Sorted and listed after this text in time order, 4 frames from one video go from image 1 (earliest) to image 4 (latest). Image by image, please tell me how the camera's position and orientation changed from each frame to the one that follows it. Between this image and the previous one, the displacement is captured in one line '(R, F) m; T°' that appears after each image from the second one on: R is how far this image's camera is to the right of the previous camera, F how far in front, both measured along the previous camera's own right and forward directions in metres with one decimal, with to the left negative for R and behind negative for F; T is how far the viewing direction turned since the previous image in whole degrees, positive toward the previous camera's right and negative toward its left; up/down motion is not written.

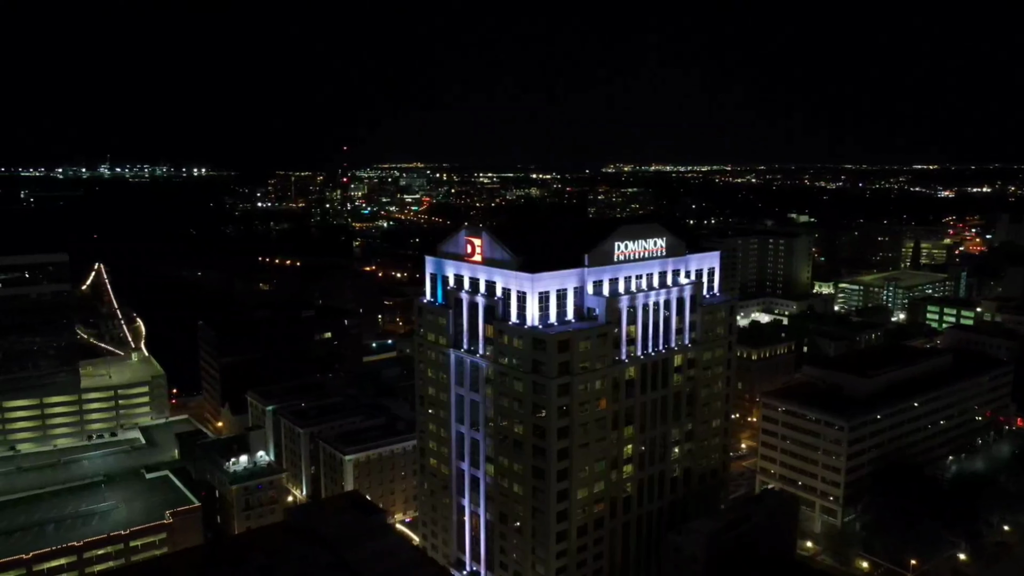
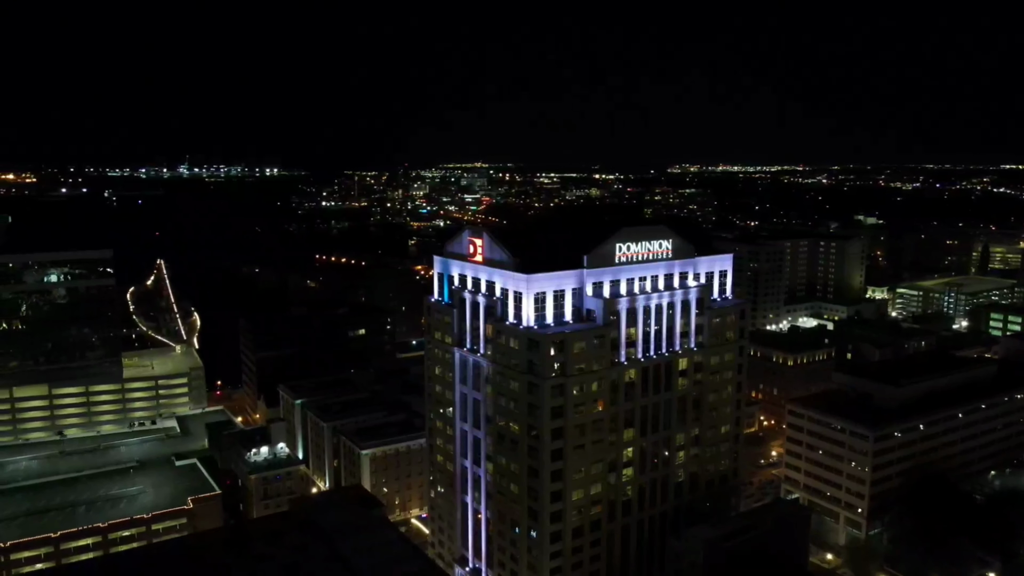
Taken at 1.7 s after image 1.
(+3.8, -0.2) m; -5°
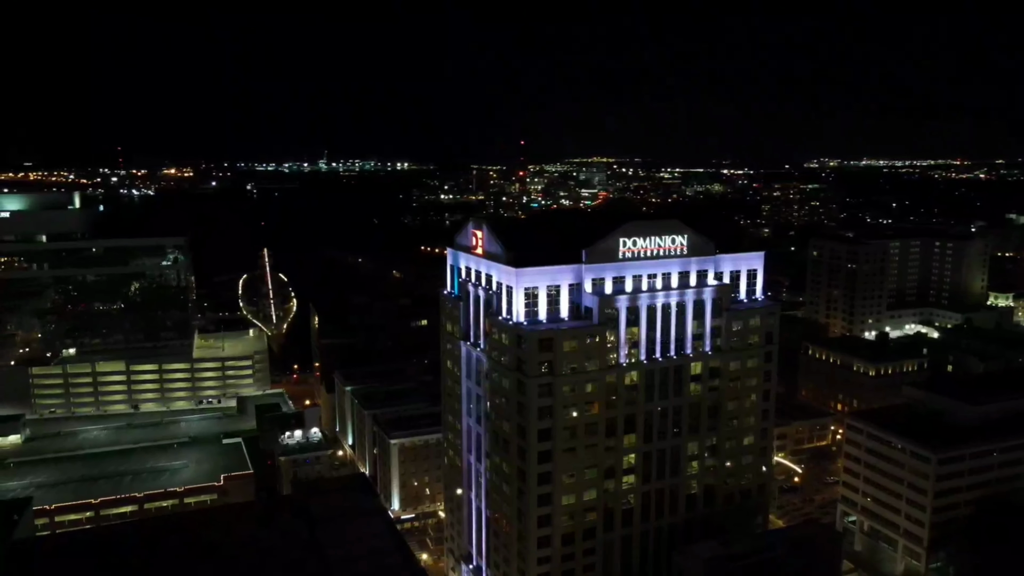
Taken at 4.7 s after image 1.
(+7.4, +2.0) m; -9°
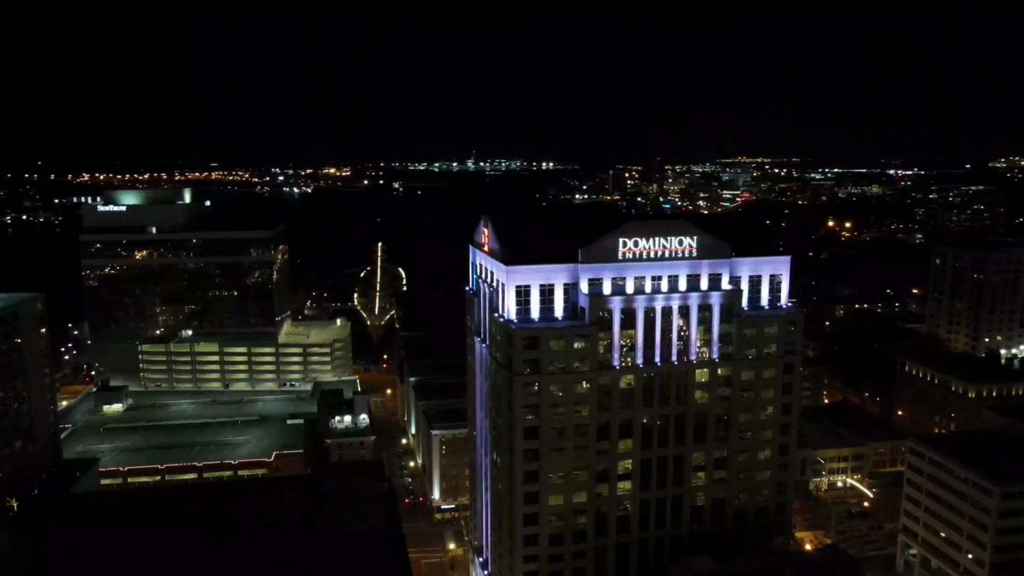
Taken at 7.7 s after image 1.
(+8.4, +0.5) m; -11°
